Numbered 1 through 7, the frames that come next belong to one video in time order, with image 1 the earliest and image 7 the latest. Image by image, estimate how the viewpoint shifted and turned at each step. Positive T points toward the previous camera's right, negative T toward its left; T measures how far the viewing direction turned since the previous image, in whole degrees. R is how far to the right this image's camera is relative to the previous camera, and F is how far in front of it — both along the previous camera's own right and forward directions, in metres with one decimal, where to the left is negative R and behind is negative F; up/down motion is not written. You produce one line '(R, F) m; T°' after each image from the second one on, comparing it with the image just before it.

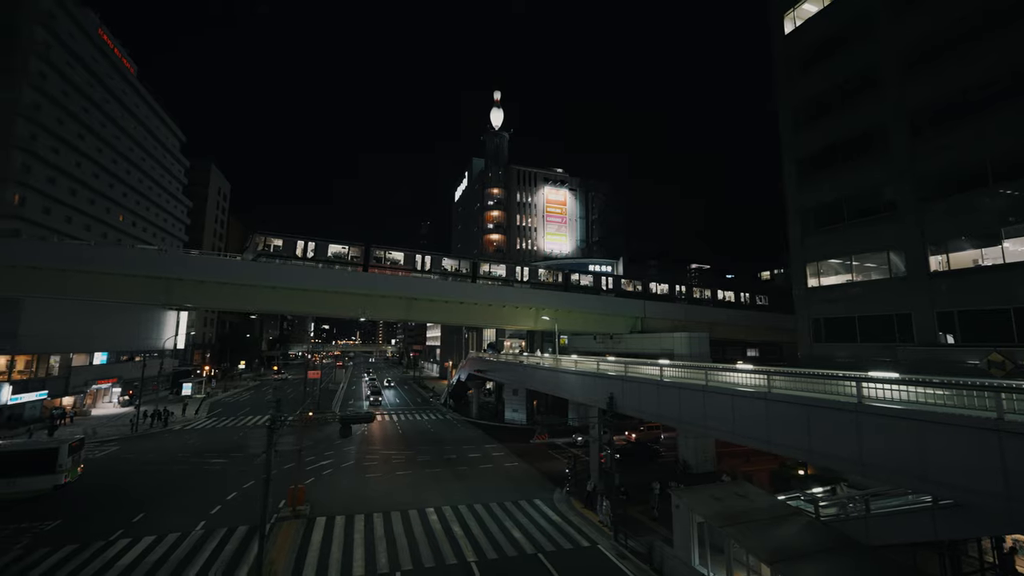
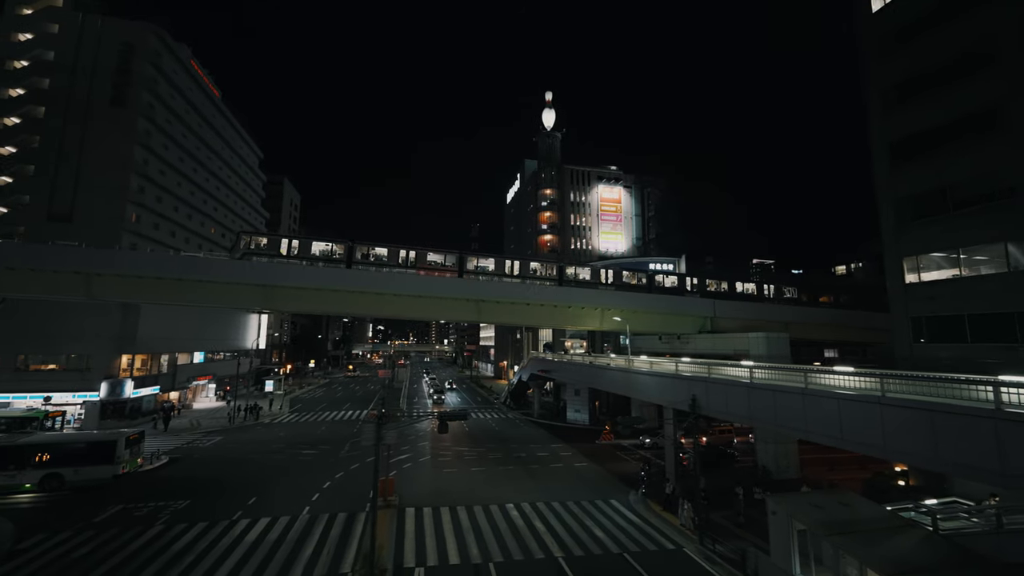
(-1.2, -0.4) m; -6°
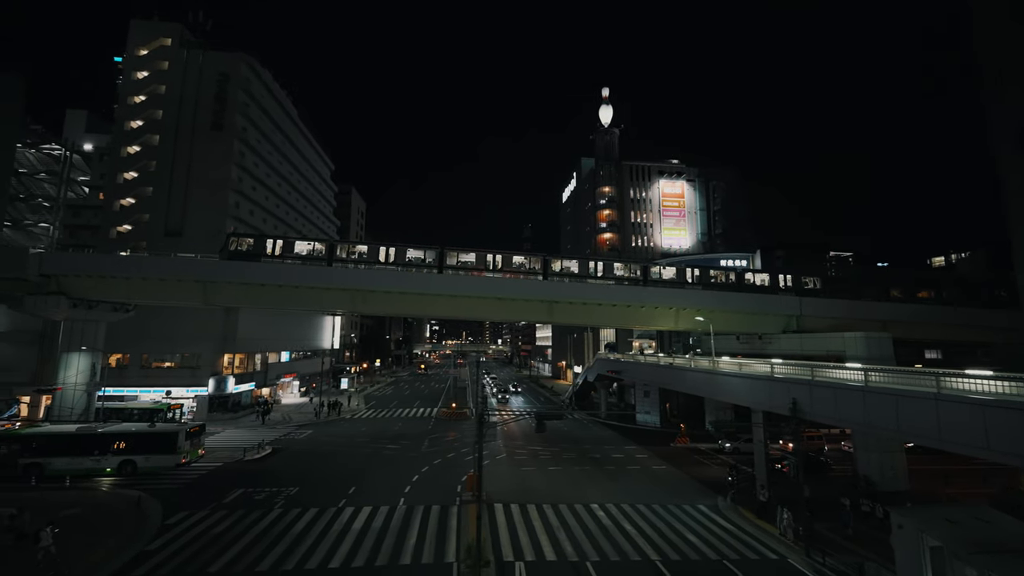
(-1.4, -0.3) m; -7°
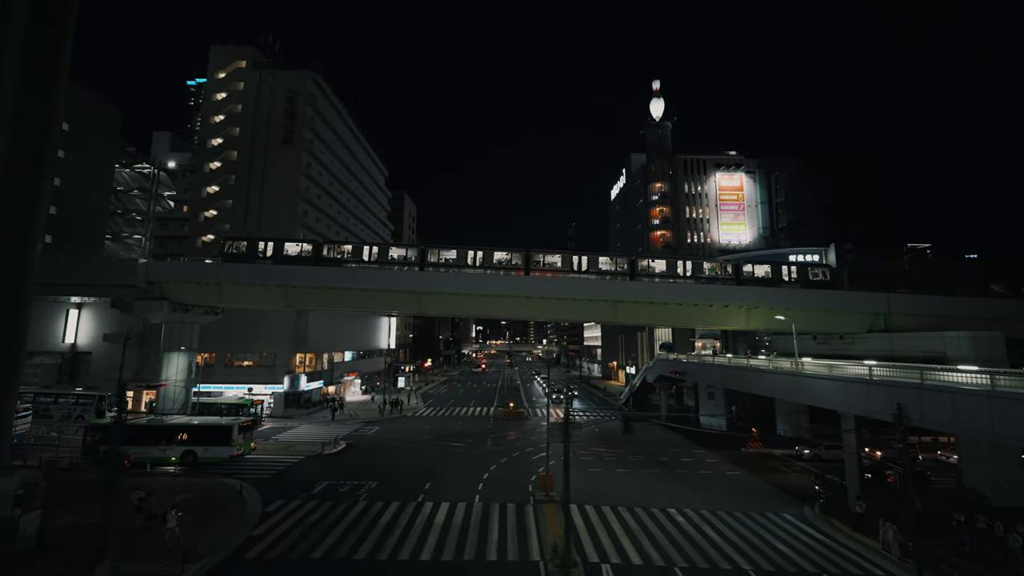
(-1.3, -0.1) m; -6°
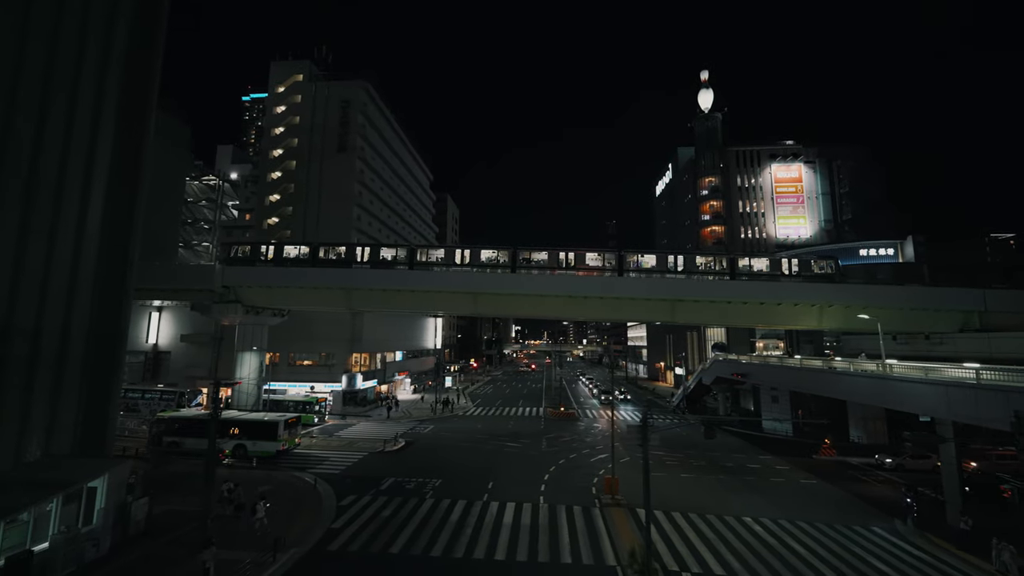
(-1.2, 0.0) m; -5°
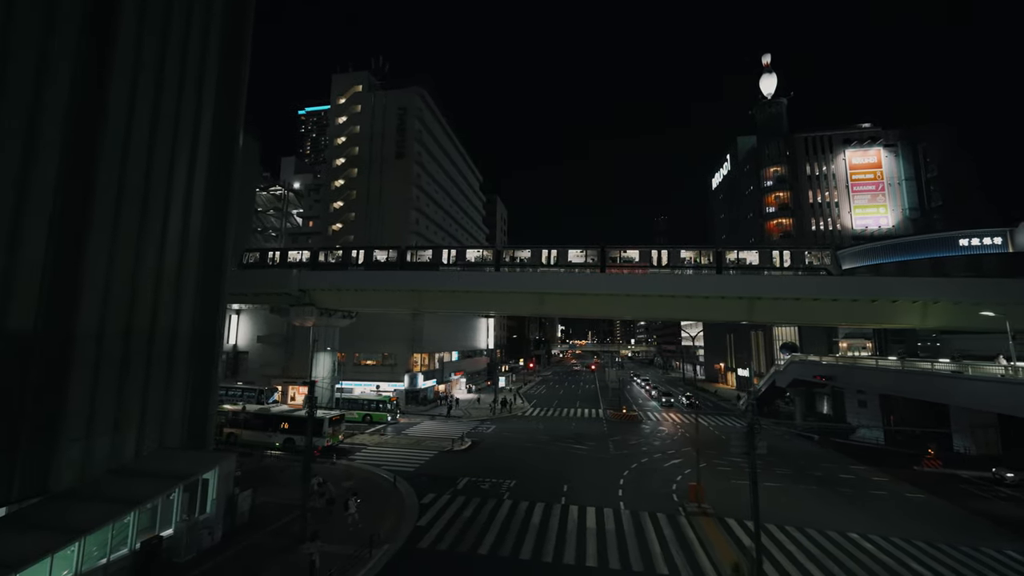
(-1.5, +0.2) m; -6°
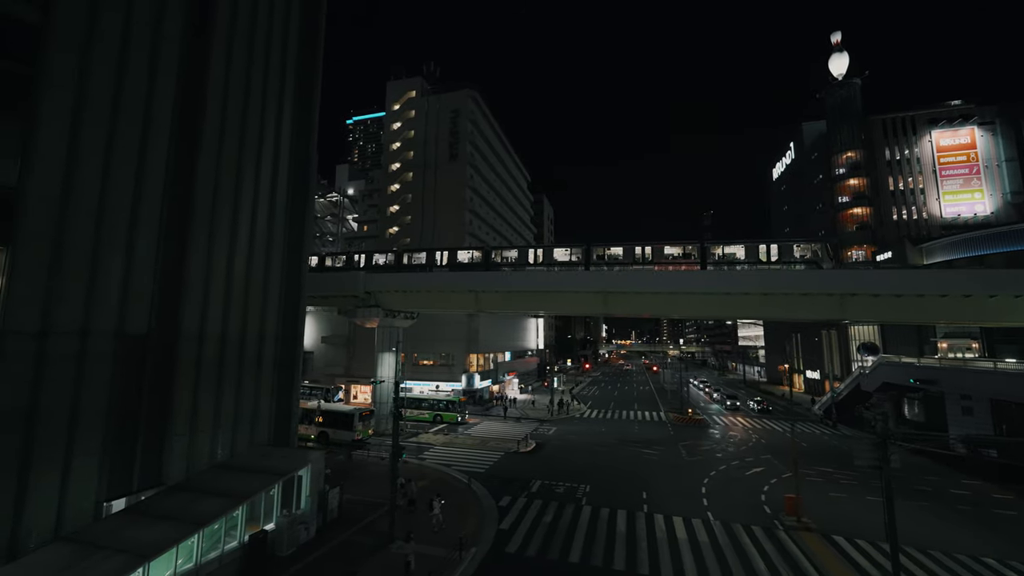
(-1.6, +0.3) m; -6°
